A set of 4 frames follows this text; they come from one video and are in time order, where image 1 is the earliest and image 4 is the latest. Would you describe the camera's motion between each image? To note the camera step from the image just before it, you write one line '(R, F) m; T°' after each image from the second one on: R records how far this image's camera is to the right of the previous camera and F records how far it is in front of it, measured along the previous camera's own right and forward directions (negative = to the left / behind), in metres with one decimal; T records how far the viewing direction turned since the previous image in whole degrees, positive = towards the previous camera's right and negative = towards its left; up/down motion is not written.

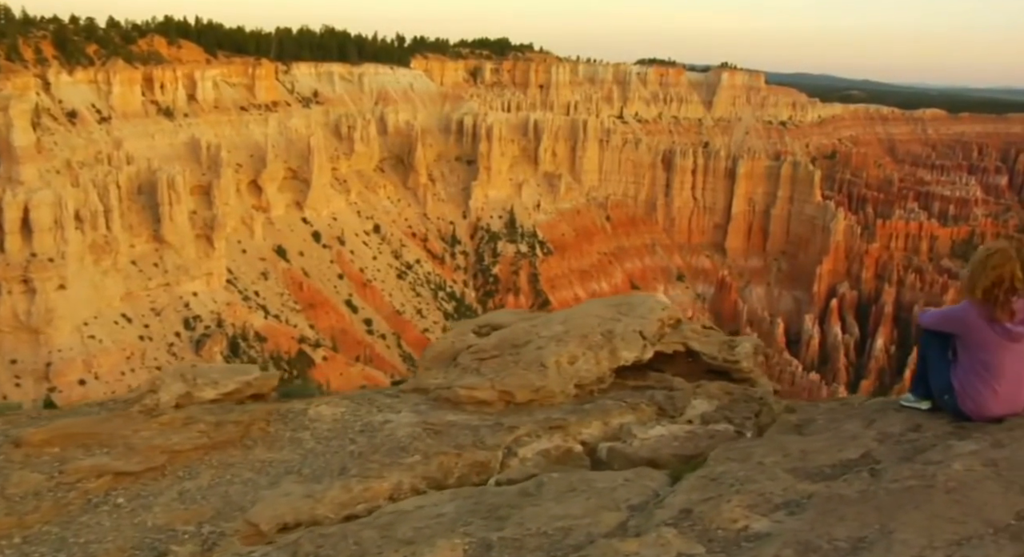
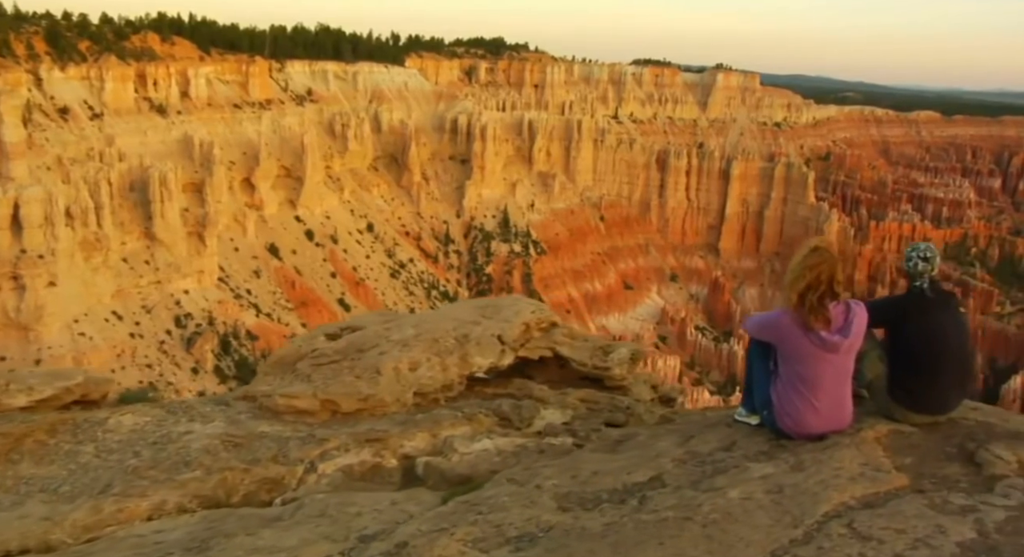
(+1.5, +0.6) m; 0°
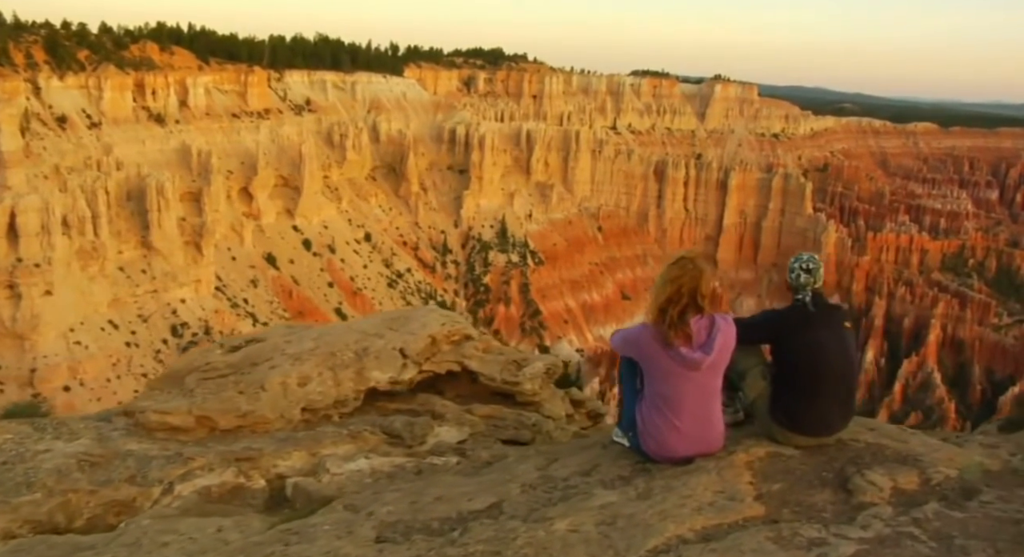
(+0.9, +0.3) m; 0°
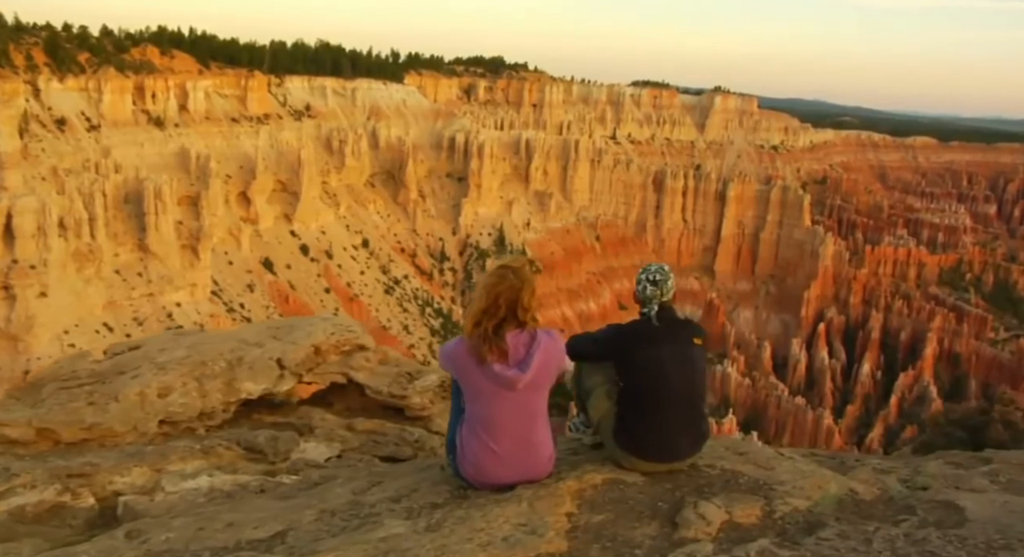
(+1.1, +0.4) m; 0°
